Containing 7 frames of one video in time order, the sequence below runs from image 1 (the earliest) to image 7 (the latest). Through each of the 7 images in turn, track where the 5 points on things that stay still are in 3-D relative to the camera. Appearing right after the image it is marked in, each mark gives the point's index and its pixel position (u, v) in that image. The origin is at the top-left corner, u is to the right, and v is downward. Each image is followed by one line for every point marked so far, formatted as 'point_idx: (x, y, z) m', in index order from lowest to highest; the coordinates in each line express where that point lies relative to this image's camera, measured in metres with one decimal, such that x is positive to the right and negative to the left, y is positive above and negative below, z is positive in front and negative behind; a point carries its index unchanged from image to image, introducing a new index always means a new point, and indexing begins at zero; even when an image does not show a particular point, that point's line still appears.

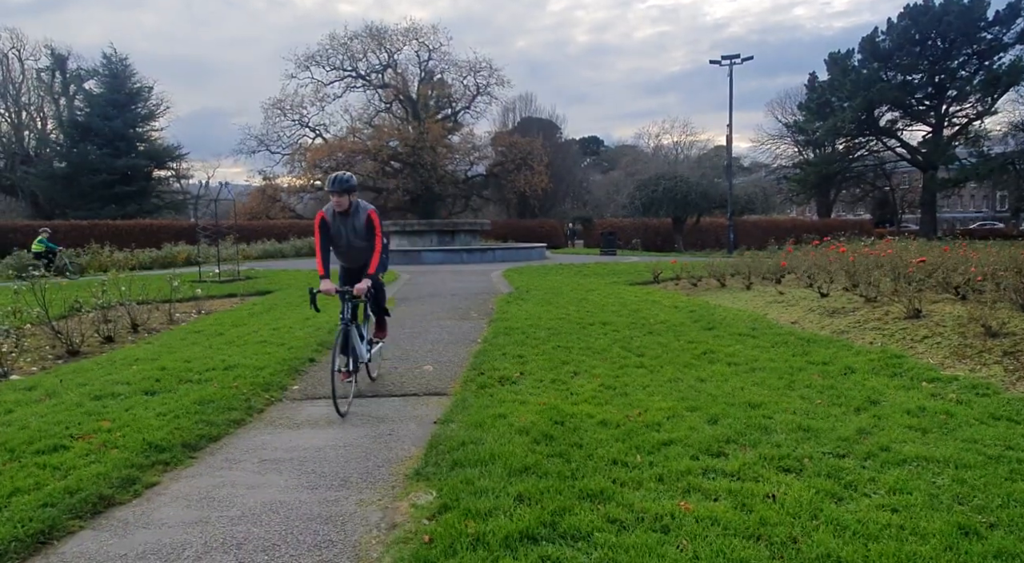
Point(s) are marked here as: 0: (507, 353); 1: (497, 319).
0: (0.0, -0.7, +8.1) m
1: (-0.2, -0.5, +11.0) m
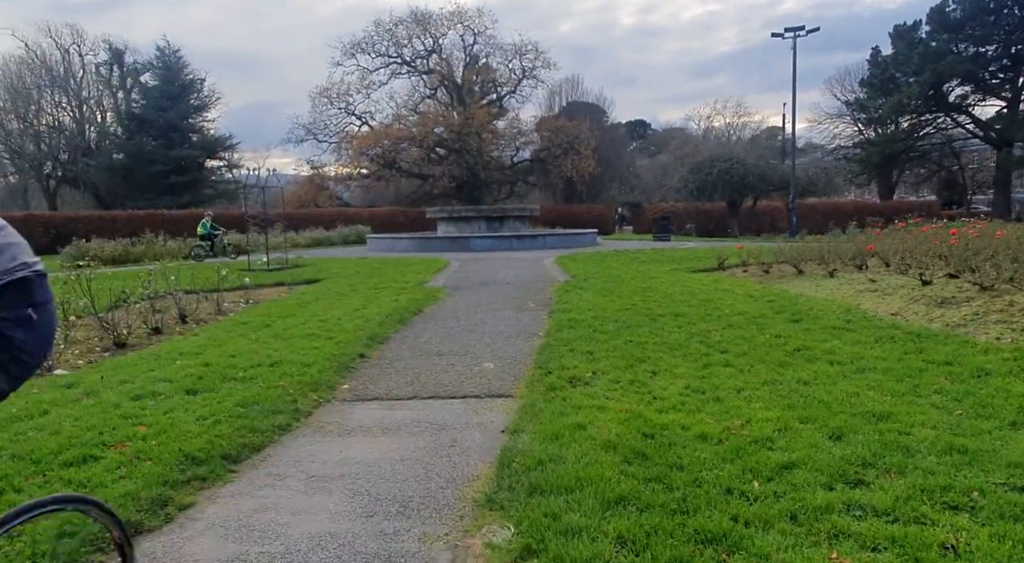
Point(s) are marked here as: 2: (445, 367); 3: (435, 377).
0: (+0.6, -0.6, +7.4) m
1: (+0.6, -0.4, +10.3) m
2: (-0.6, -0.8, +7.2) m
3: (-0.7, -0.8, +6.8) m
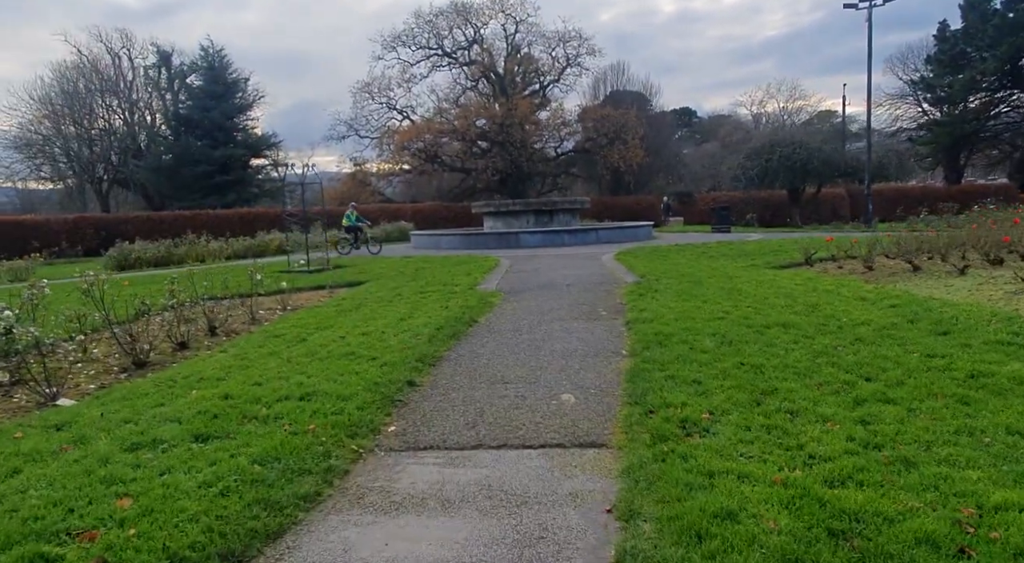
0: (+1.2, -0.7, +5.9) m
1: (+1.4, -0.4, +8.8) m
2: (0.0, -0.9, +5.7) m
3: (-0.1, -0.9, +5.4) m
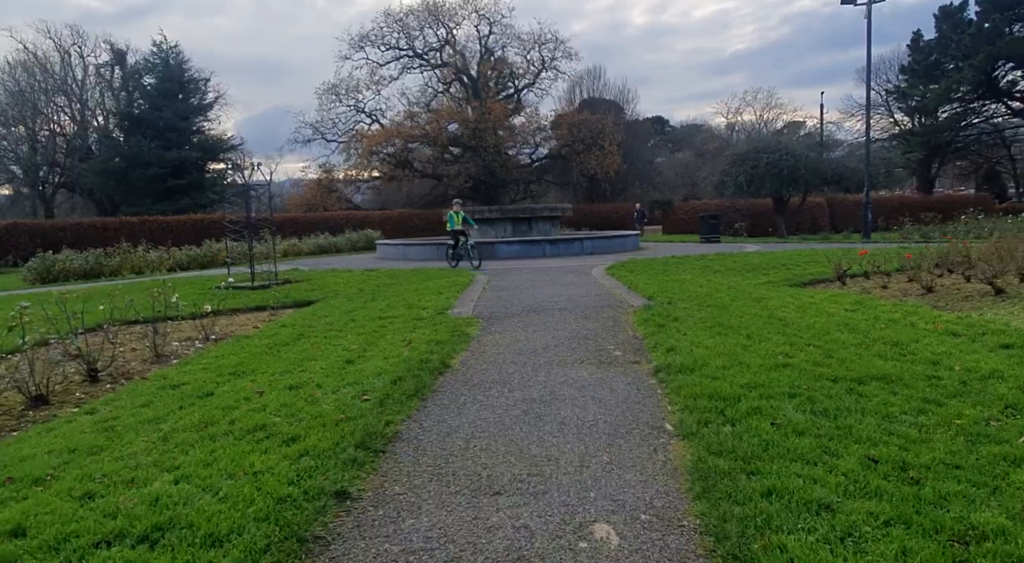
0: (+1.2, -0.9, +3.5) m
1: (+1.3, -0.7, +6.5) m
2: (0.0, -1.1, +3.4) m
3: (-0.1, -1.1, +3.0) m
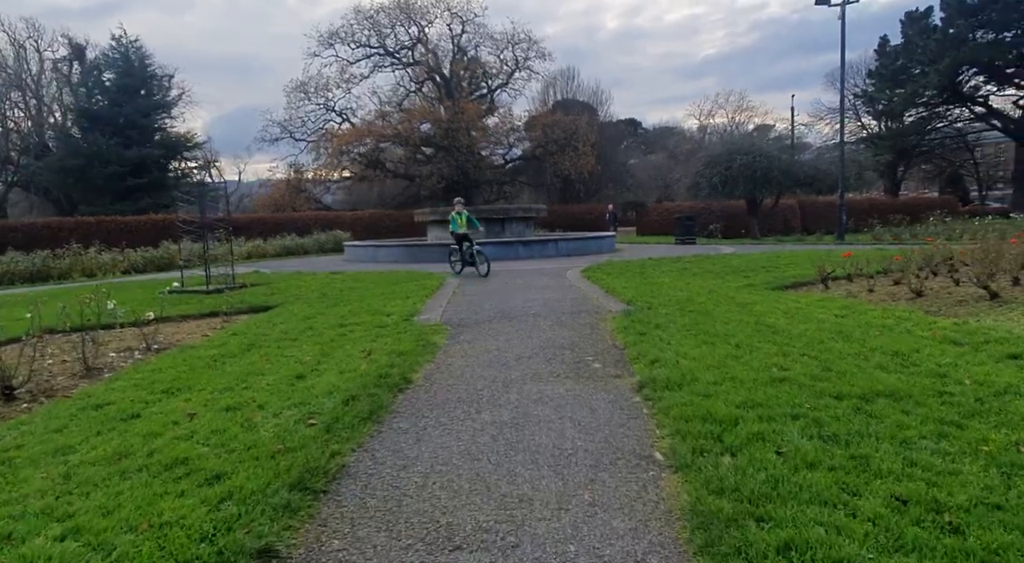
0: (+1.1, -1.0, +2.9) m
1: (+1.0, -0.7, +5.8) m
2: (-0.1, -1.1, +2.7) m
3: (-0.2, -1.2, +2.3) m
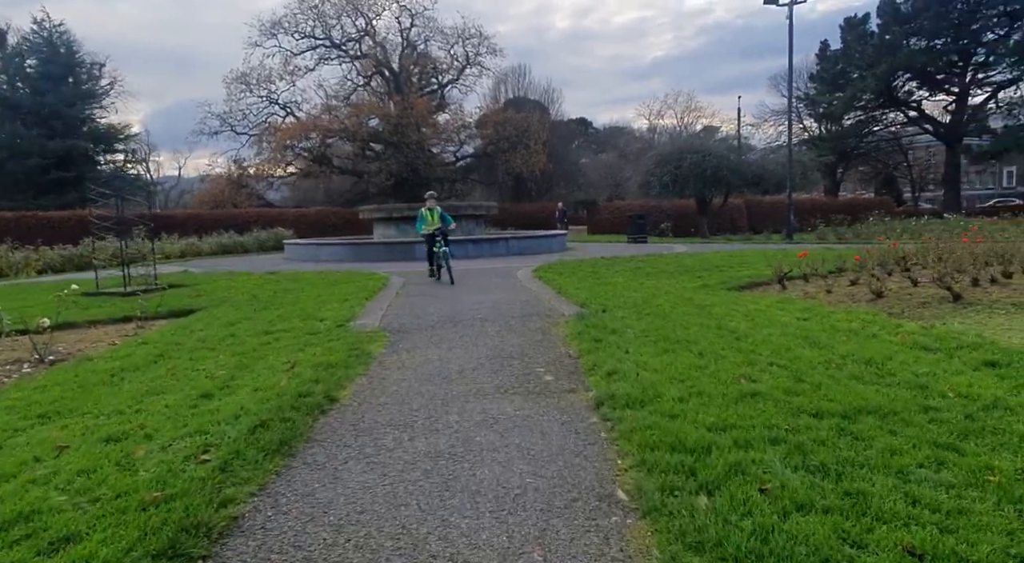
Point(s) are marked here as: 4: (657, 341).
0: (+0.8, -1.0, +2.3) m
1: (+0.7, -0.7, +5.2) m
2: (-0.3, -1.2, +2.0) m
3: (-0.3, -1.2, +1.6) m
4: (+1.3, -0.5, +7.2) m
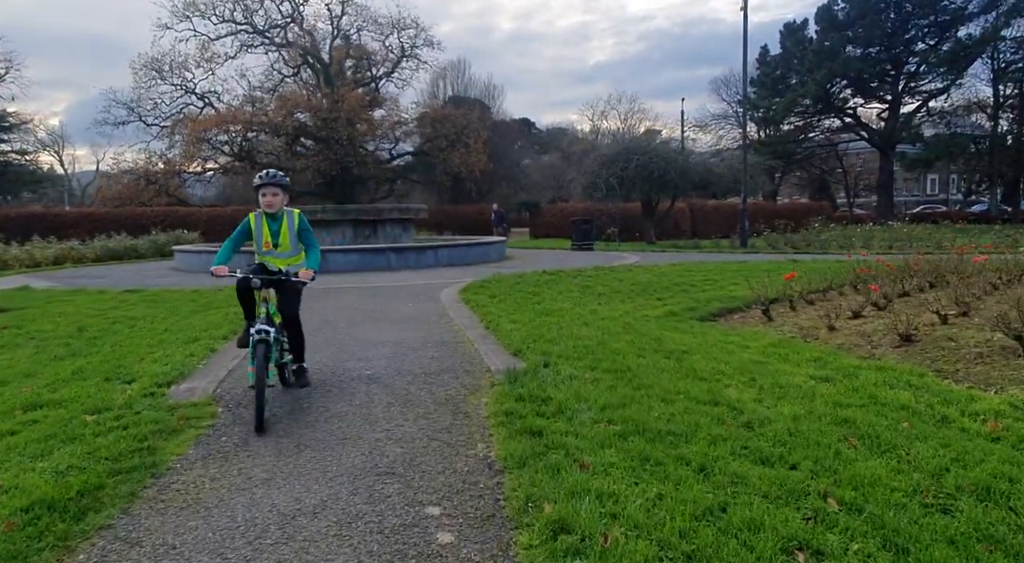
0: (+0.6, -1.3, -0.4) m
1: (+0.2, -1.1, +2.5) m
2: (-0.6, -1.5, -0.8) m
3: (-0.6, -1.5, -1.1) m
4: (+0.6, -0.9, +4.5) m
